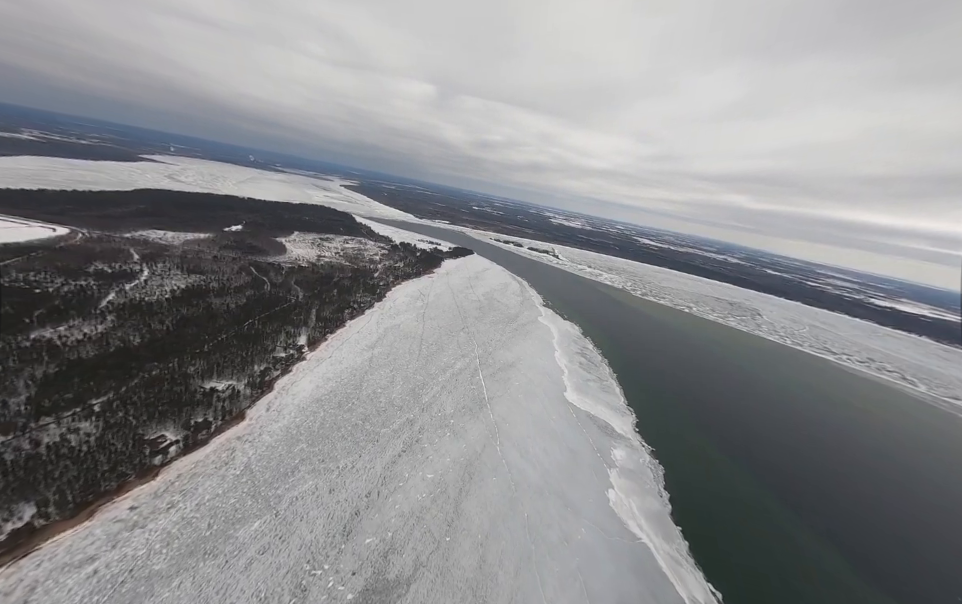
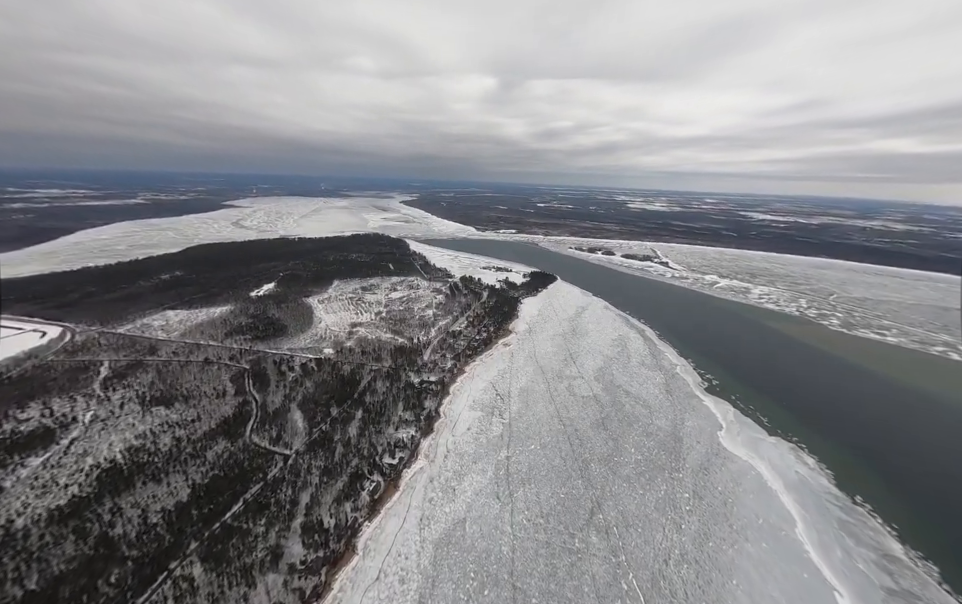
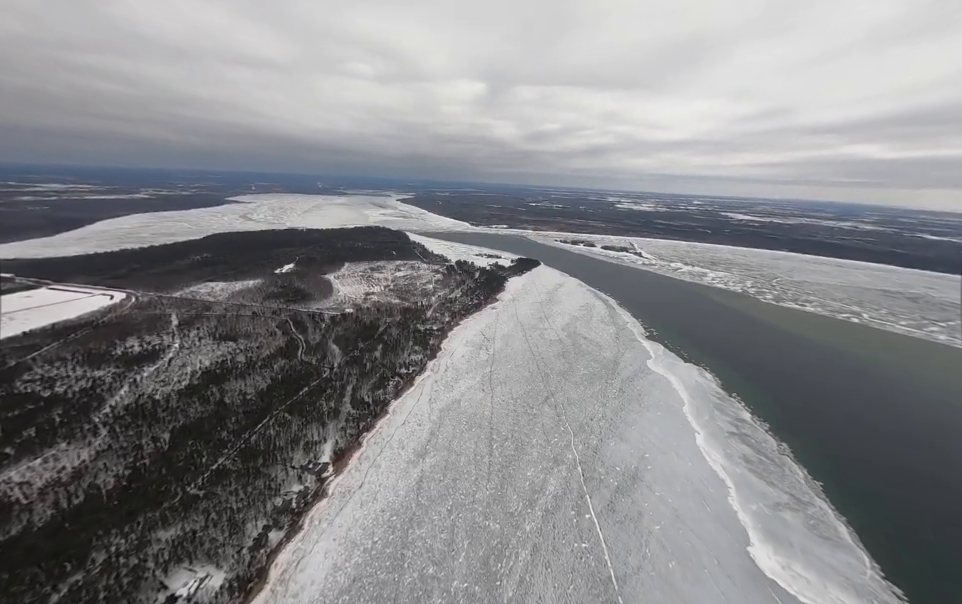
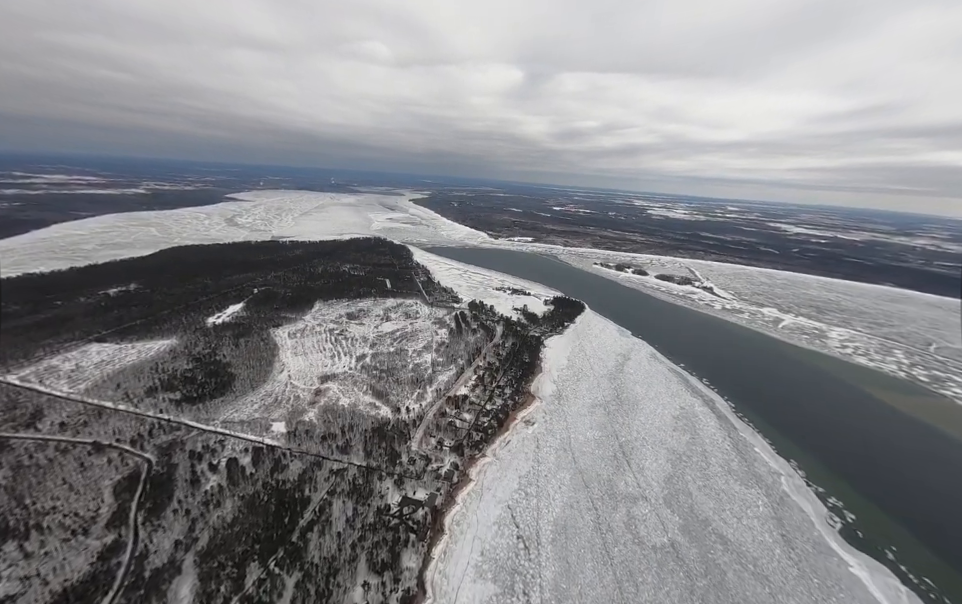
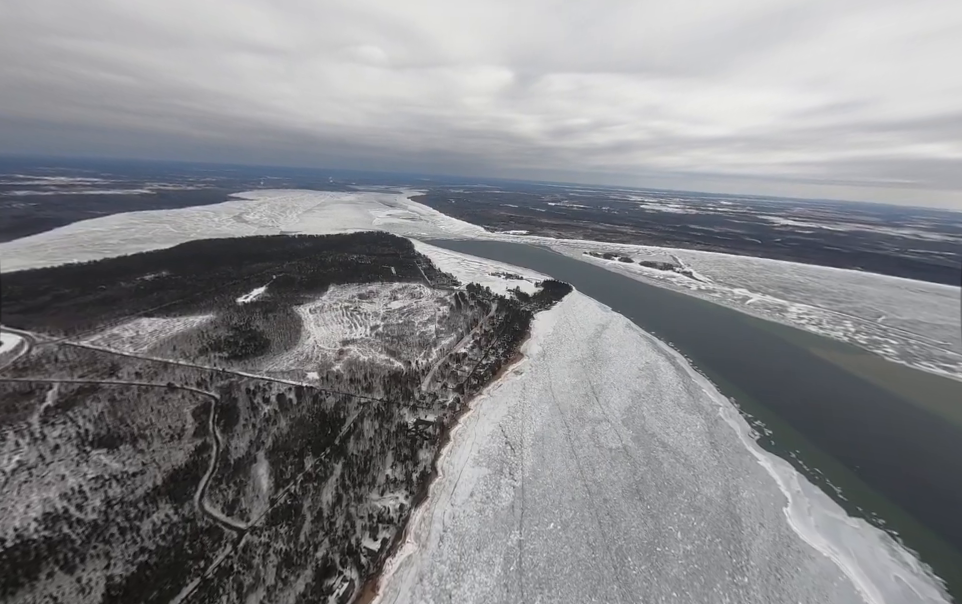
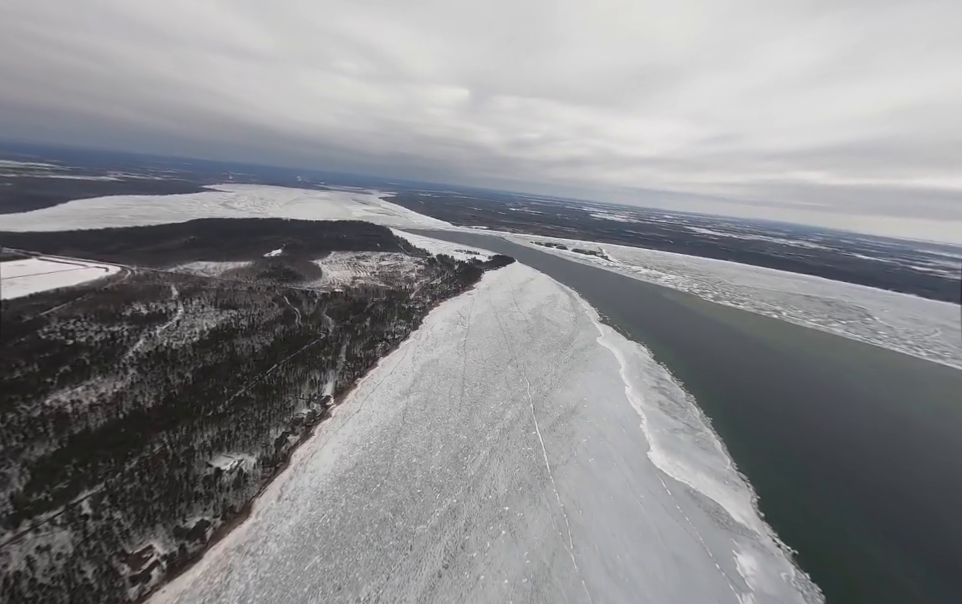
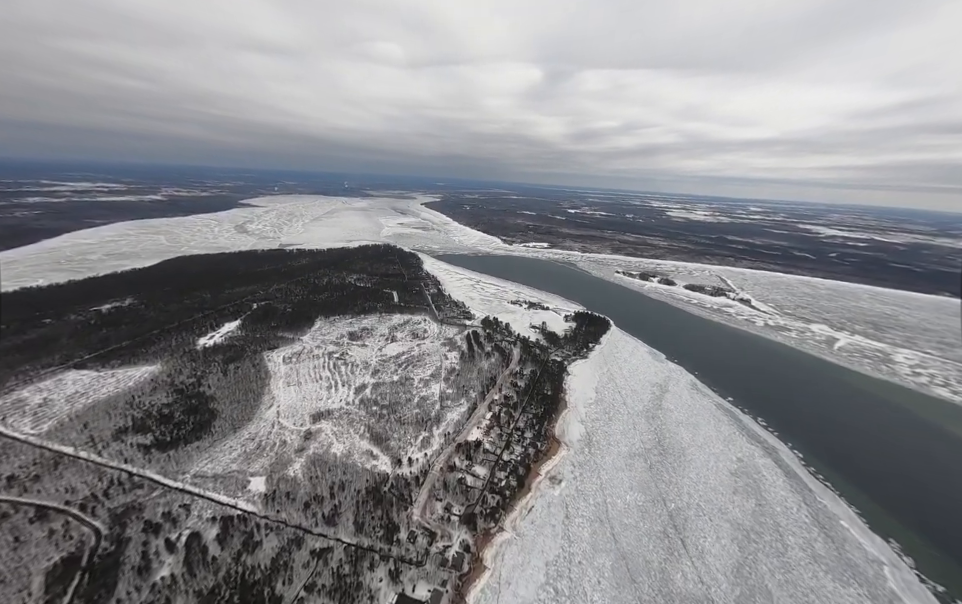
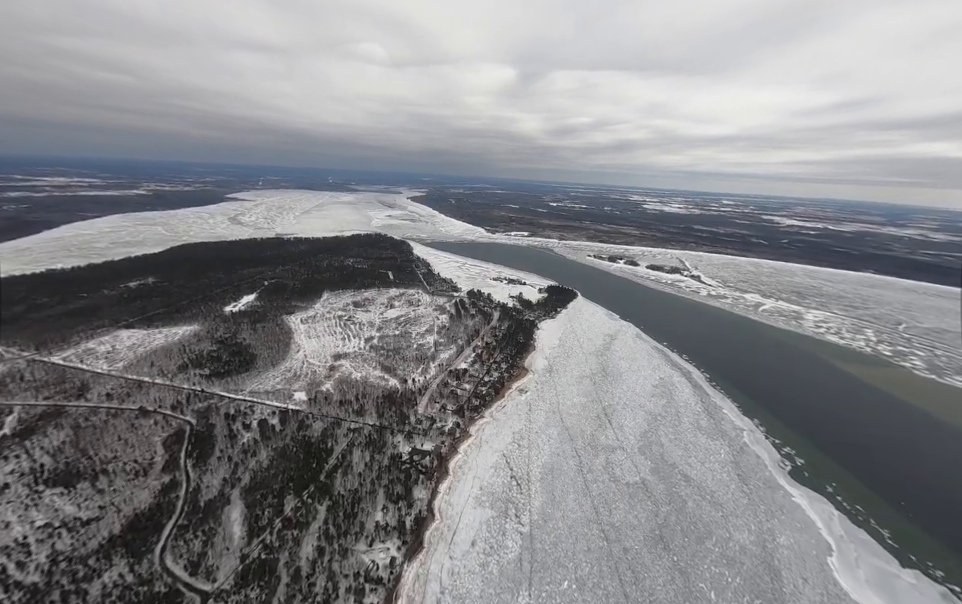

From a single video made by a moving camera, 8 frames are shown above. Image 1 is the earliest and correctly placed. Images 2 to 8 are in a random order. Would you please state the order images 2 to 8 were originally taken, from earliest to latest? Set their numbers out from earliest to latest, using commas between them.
6, 3, 2, 5, 8, 4, 7
